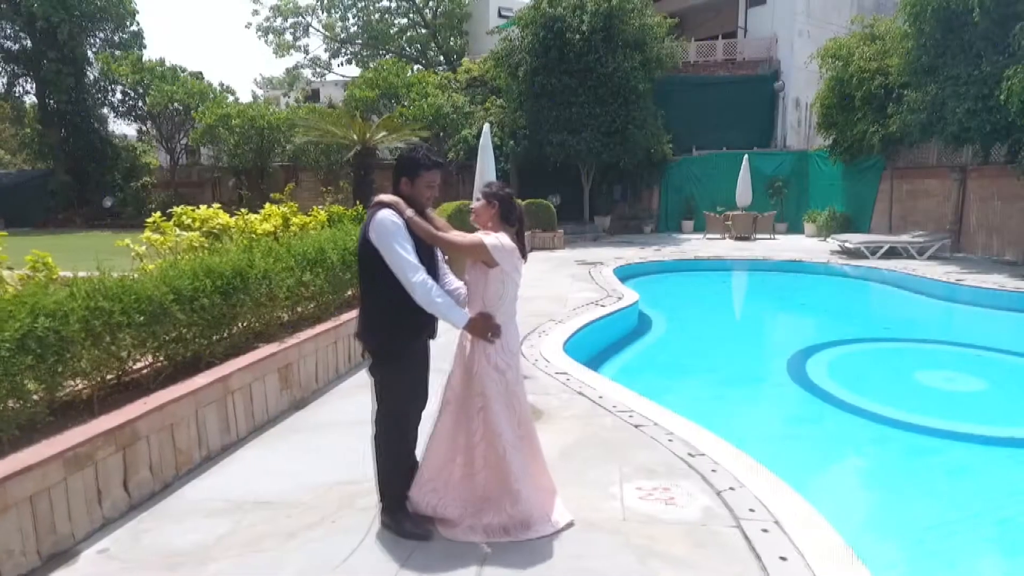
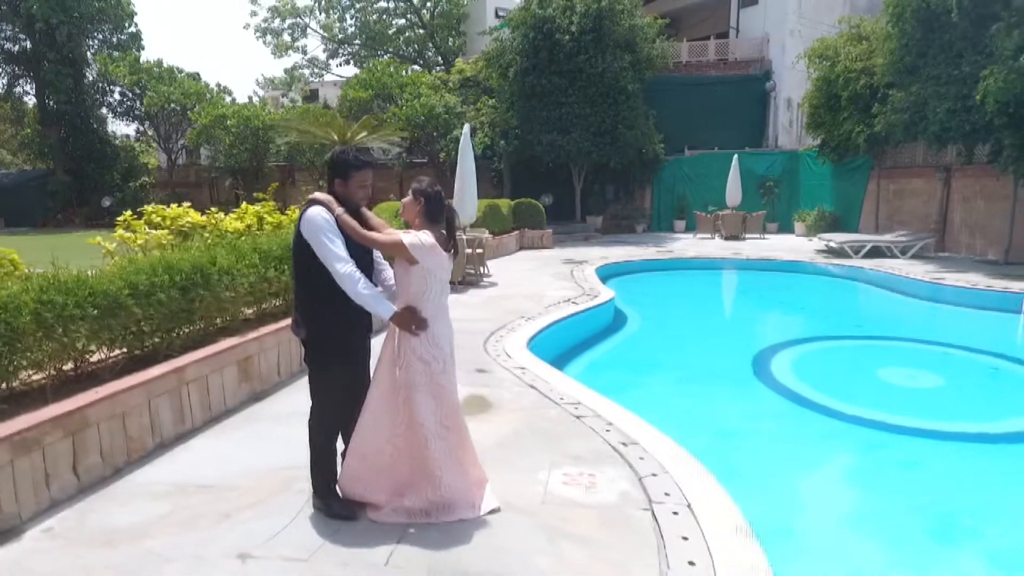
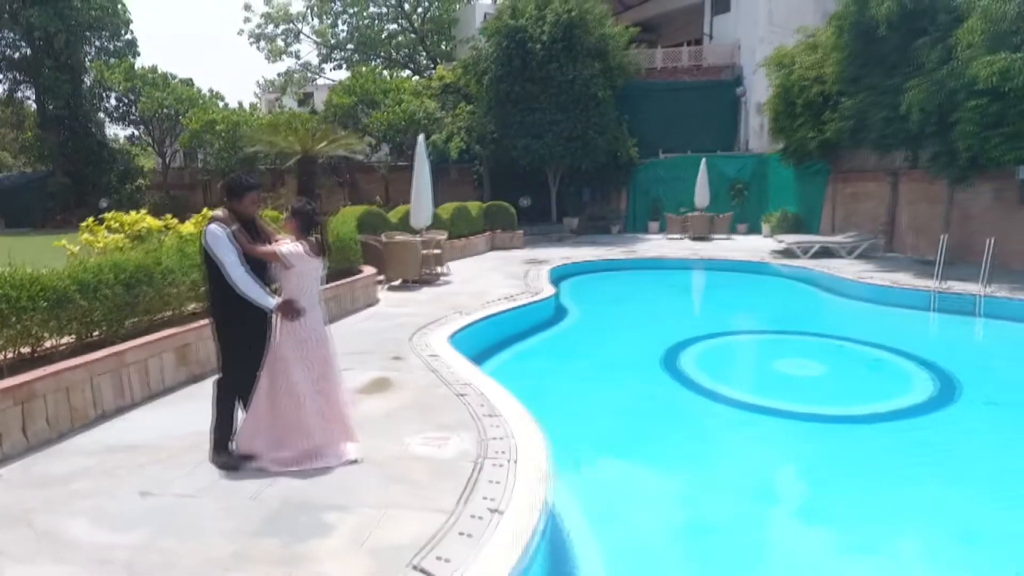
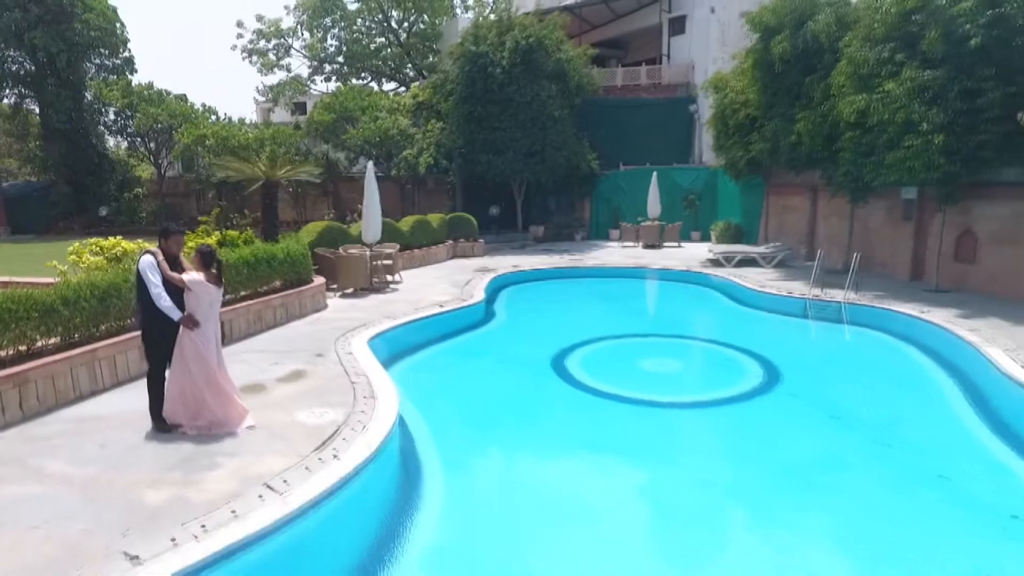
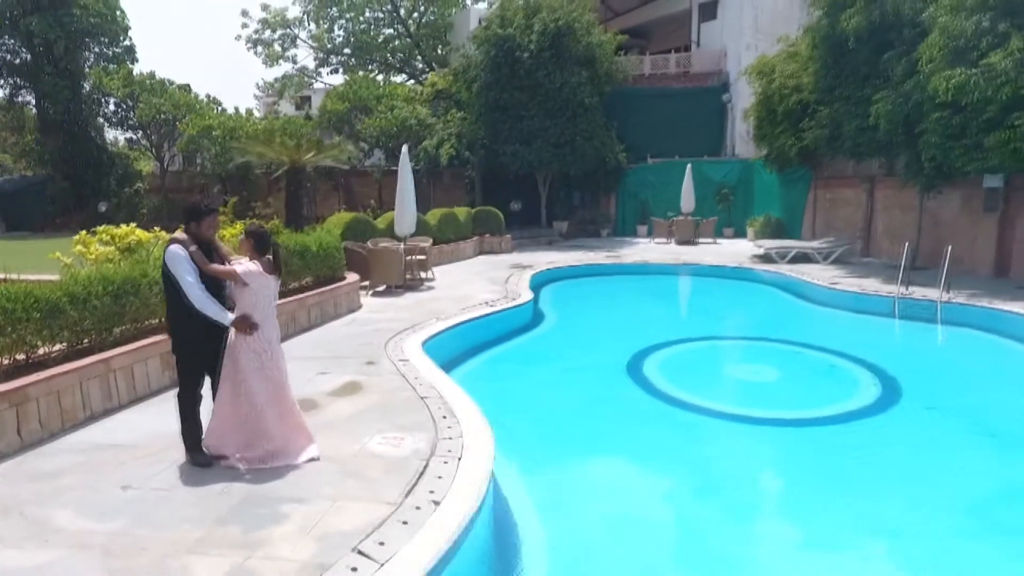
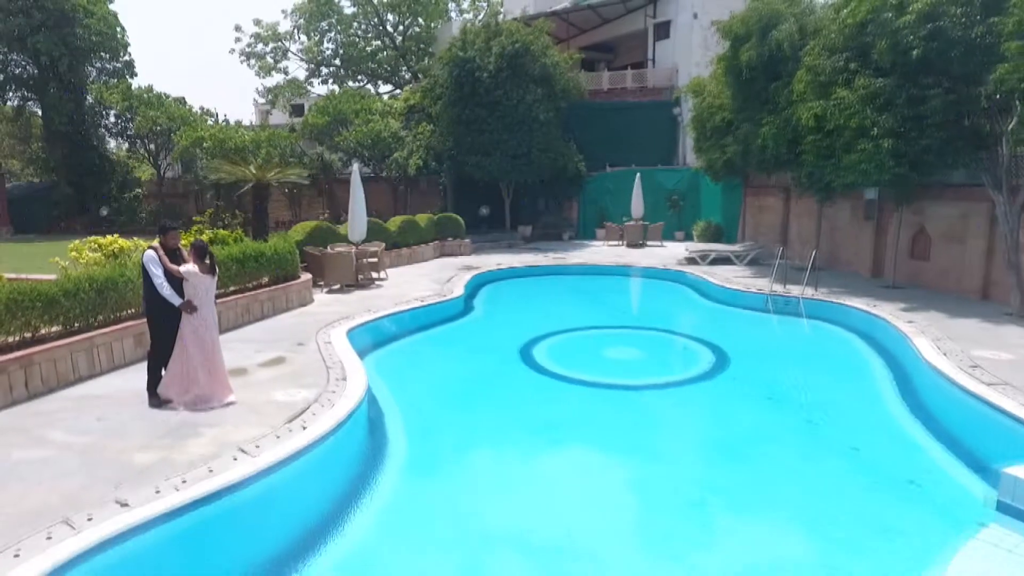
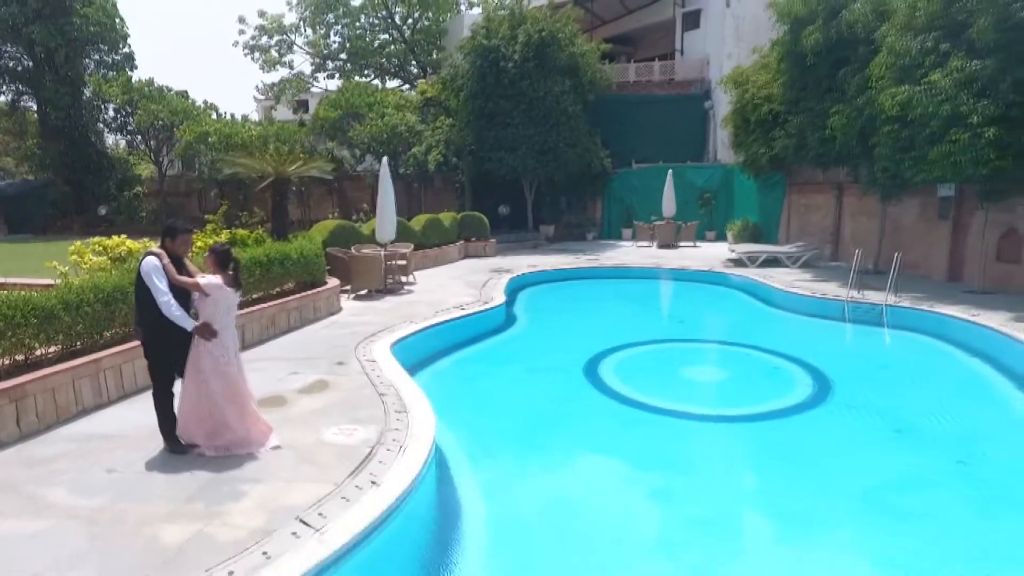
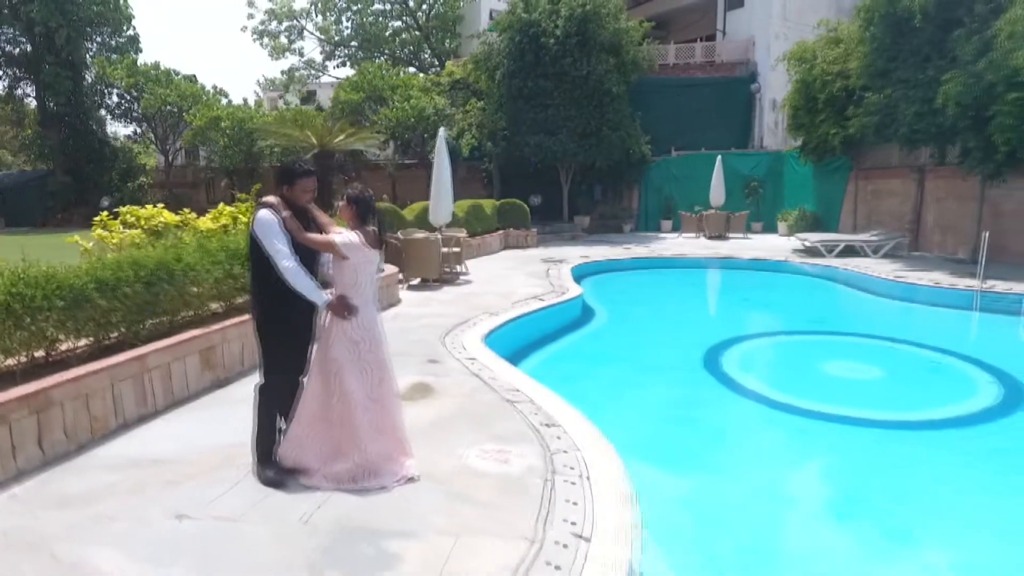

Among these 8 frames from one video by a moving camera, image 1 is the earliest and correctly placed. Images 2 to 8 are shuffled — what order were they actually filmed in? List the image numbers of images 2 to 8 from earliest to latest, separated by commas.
2, 8, 3, 5, 7, 4, 6
